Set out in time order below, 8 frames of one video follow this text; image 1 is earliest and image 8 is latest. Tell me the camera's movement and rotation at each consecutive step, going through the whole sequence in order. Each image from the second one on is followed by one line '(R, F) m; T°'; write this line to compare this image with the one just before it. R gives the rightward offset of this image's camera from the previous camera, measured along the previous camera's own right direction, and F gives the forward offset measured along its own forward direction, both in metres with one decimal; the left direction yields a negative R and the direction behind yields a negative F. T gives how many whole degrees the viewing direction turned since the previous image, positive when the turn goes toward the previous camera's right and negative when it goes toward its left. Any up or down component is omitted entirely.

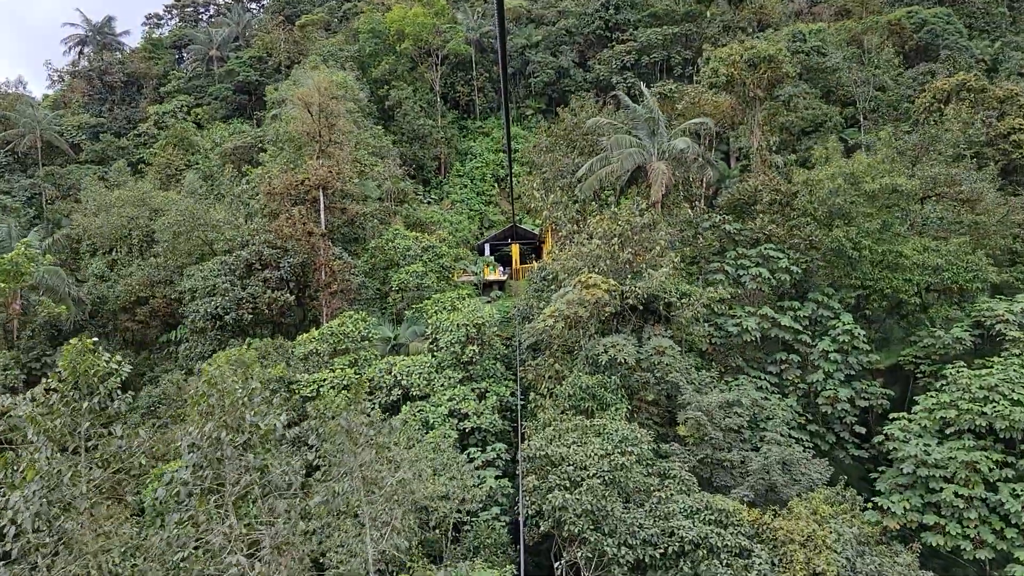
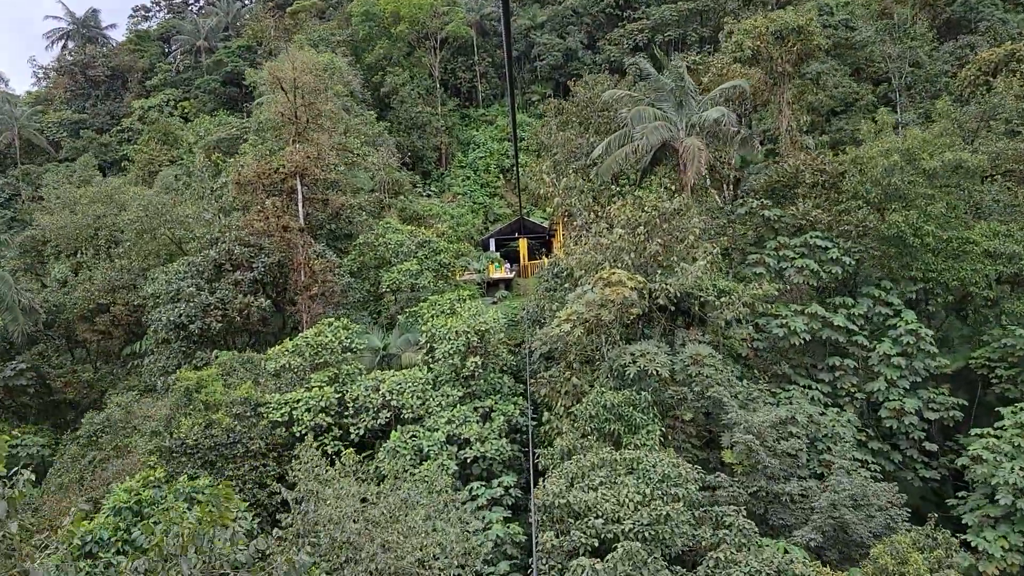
(0.0, +1.4) m; -1°
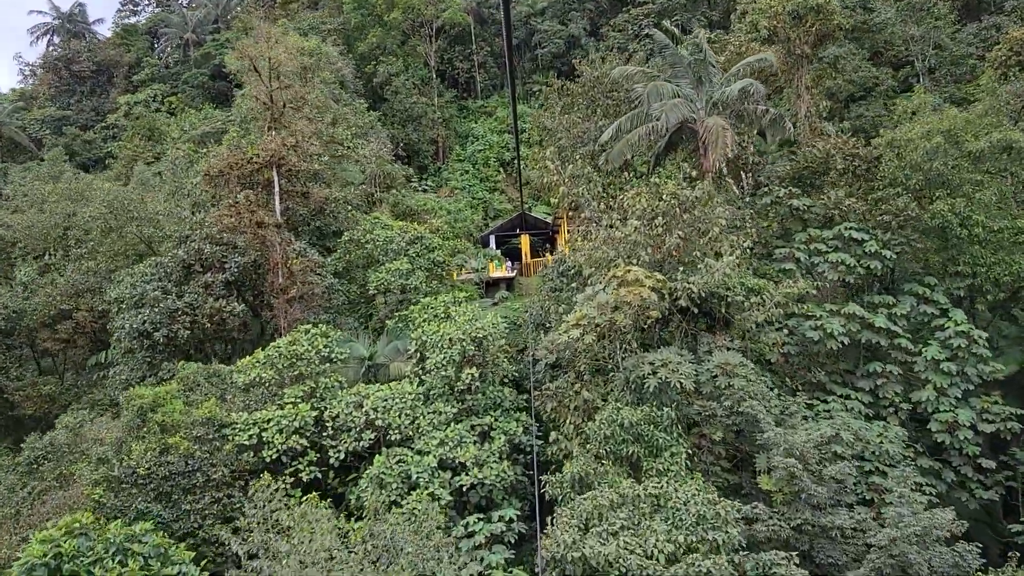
(0.0, +0.9) m; 0°
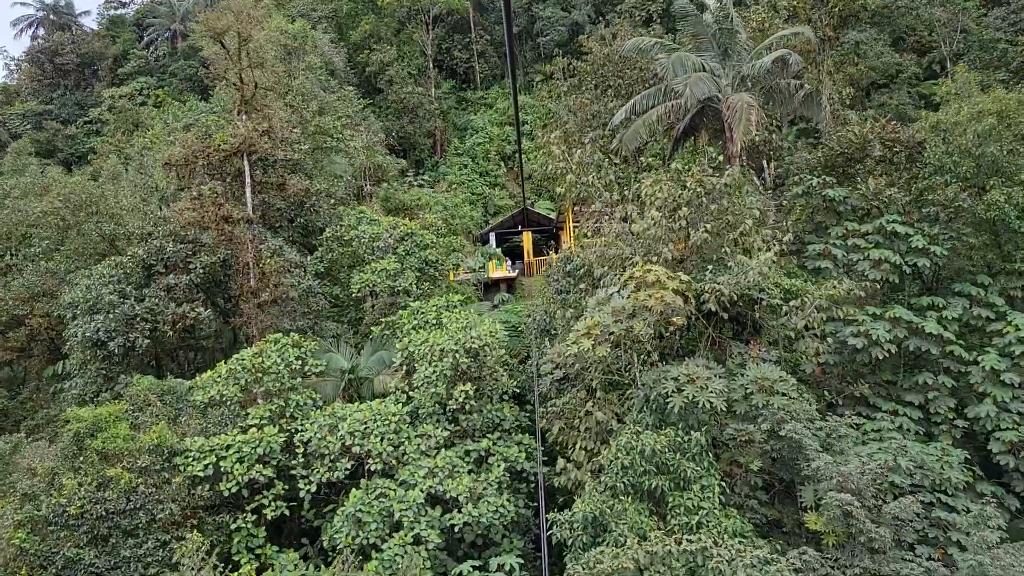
(0.0, +0.9) m; 0°
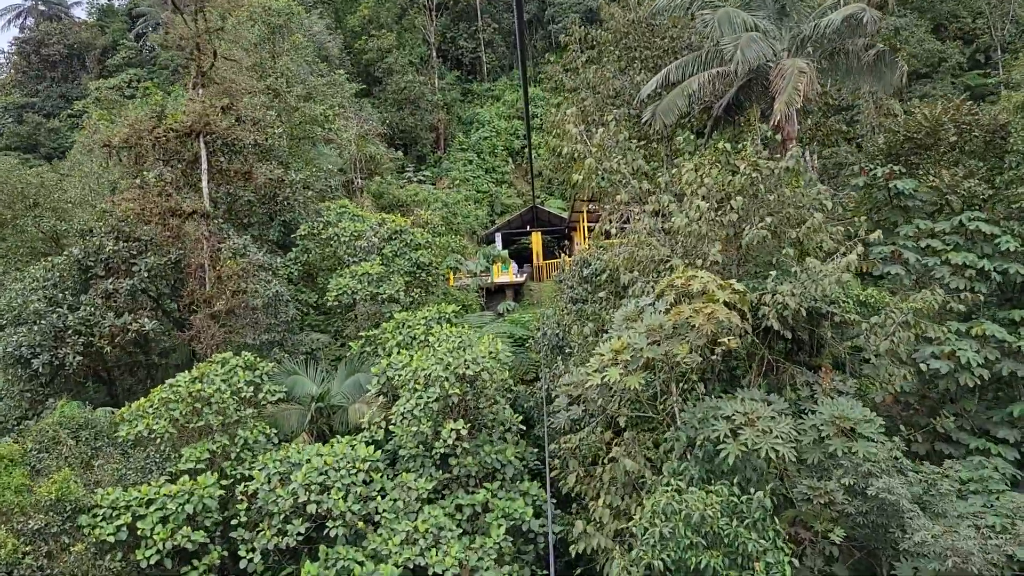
(0.0, +1.2) m; -1°
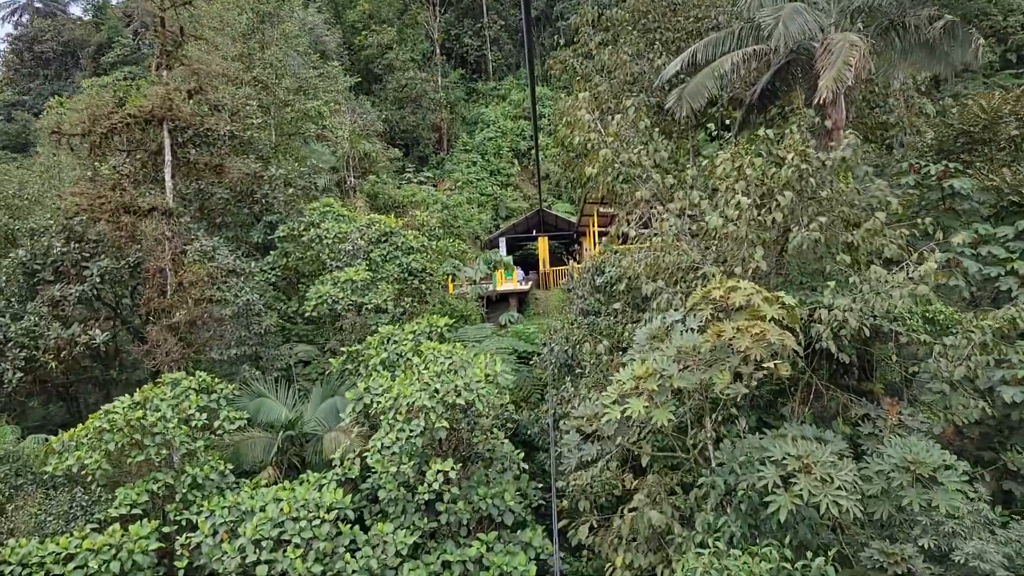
(0.0, +0.8) m; 0°
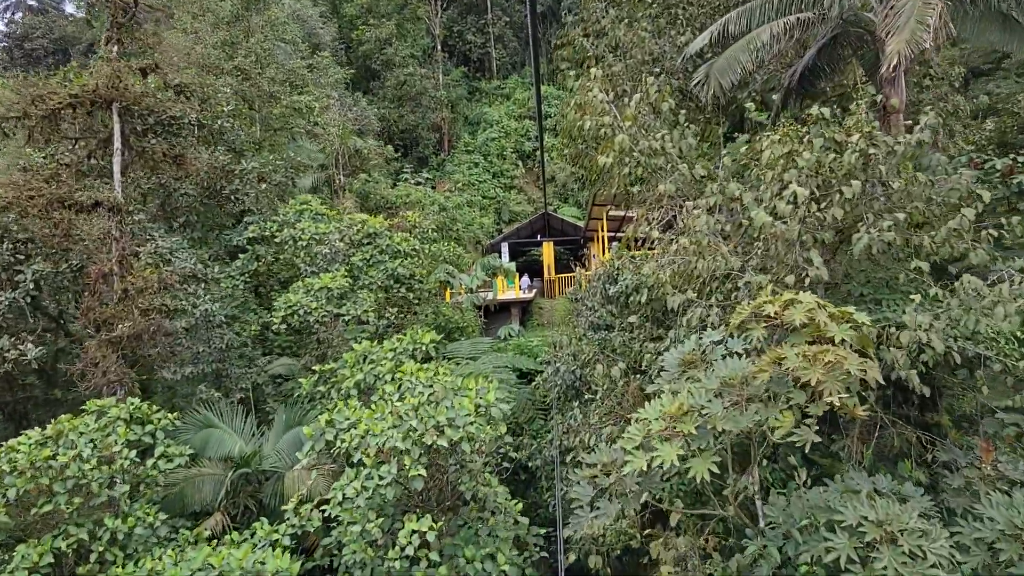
(0.0, +0.8) m; 0°
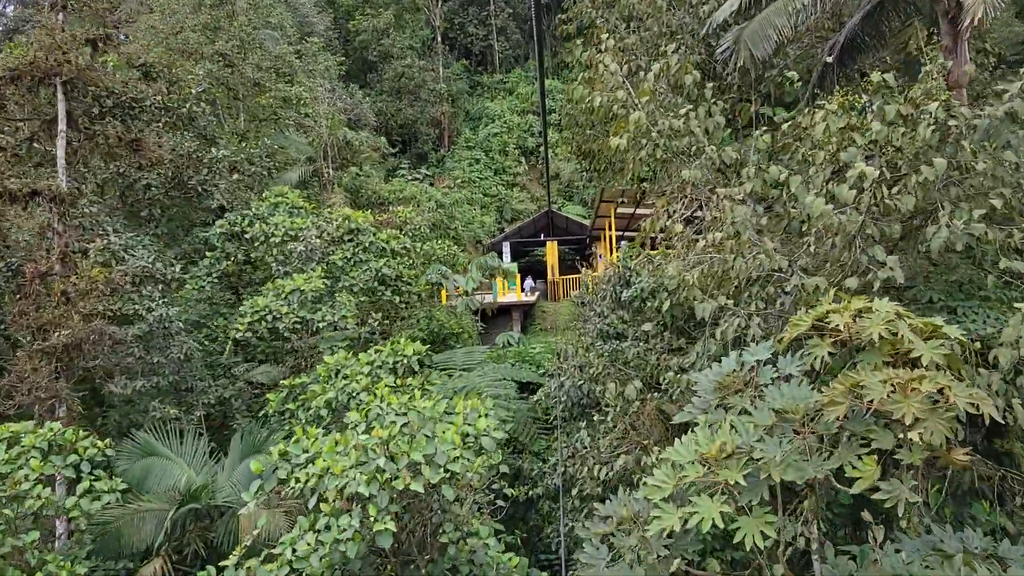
(0.0, +0.6) m; 0°
